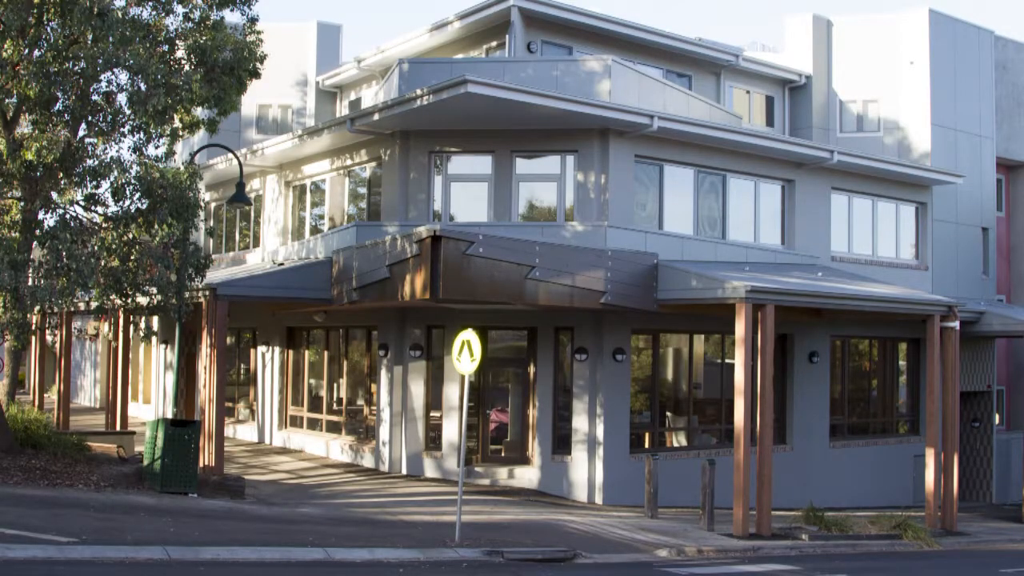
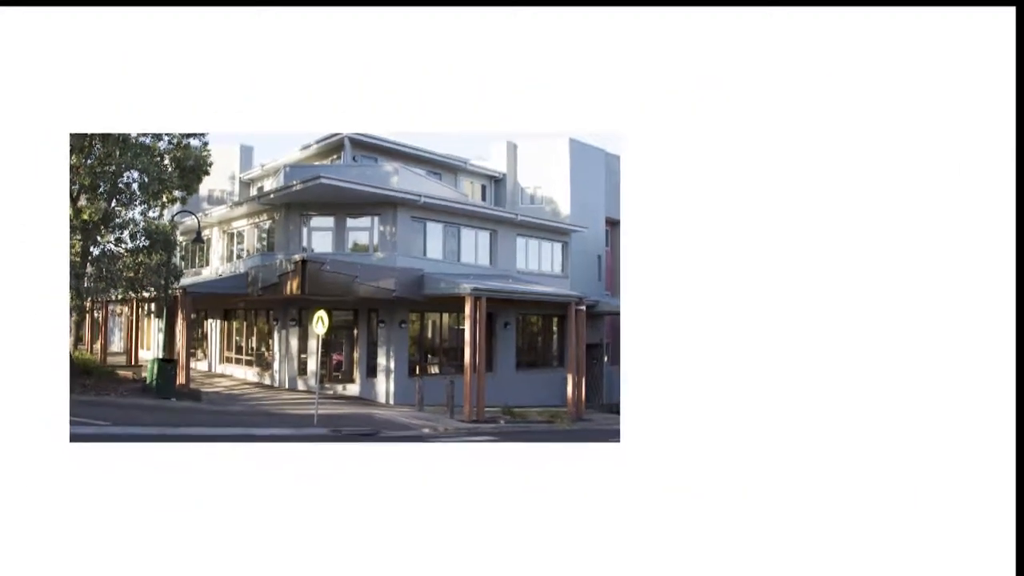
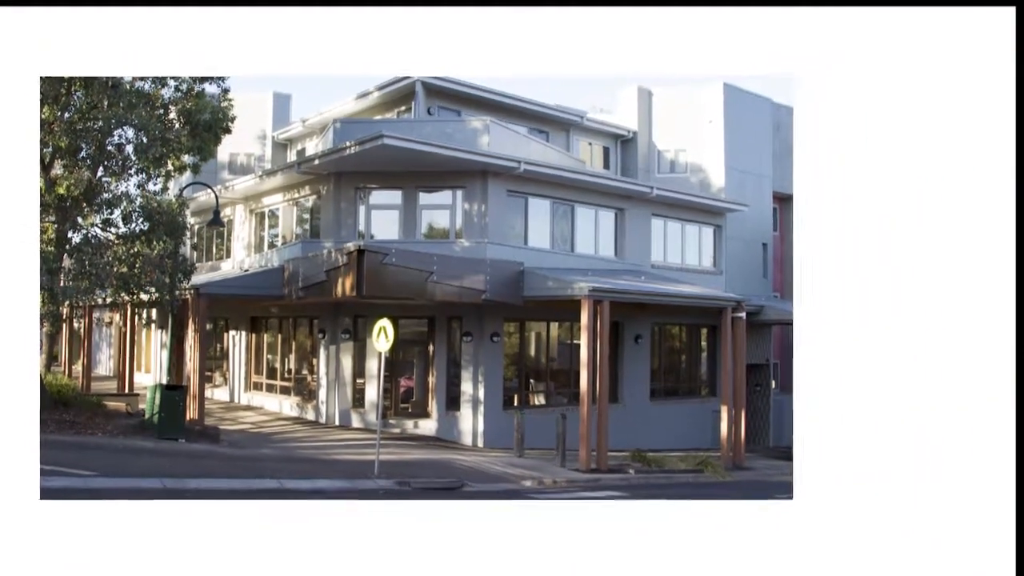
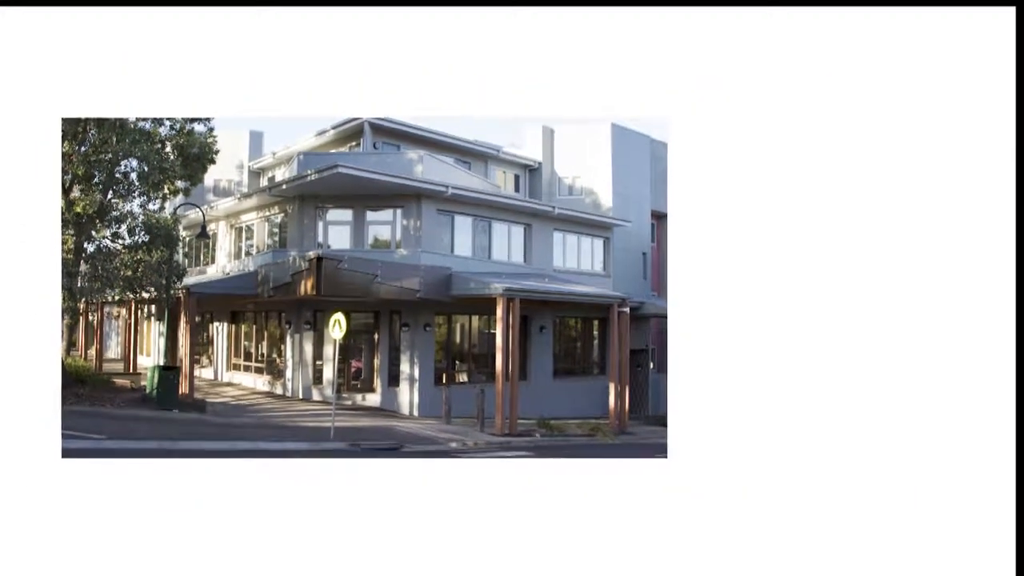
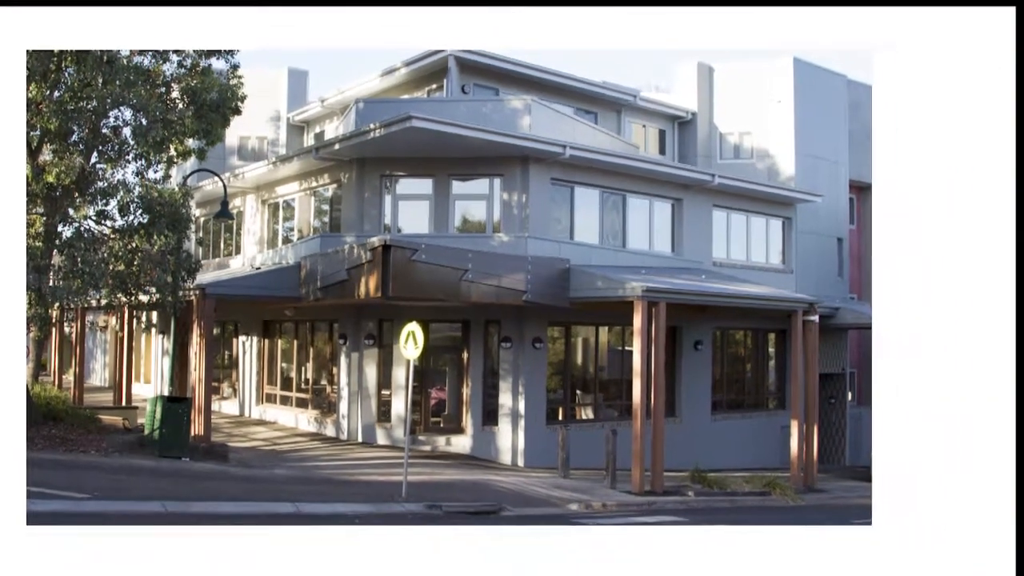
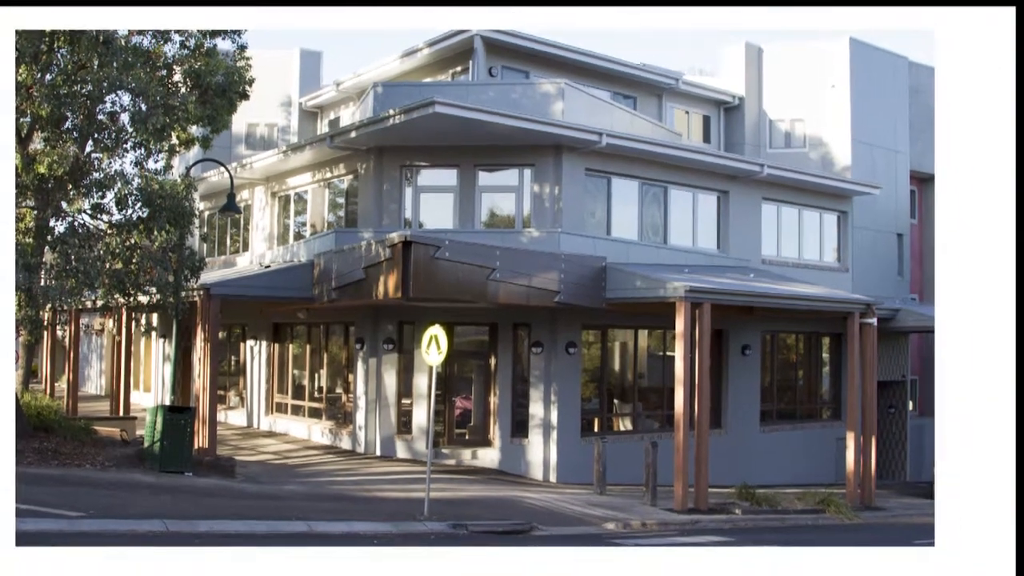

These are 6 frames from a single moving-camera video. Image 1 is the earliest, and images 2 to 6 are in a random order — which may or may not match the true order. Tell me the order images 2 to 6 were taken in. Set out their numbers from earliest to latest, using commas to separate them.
6, 5, 3, 4, 2
